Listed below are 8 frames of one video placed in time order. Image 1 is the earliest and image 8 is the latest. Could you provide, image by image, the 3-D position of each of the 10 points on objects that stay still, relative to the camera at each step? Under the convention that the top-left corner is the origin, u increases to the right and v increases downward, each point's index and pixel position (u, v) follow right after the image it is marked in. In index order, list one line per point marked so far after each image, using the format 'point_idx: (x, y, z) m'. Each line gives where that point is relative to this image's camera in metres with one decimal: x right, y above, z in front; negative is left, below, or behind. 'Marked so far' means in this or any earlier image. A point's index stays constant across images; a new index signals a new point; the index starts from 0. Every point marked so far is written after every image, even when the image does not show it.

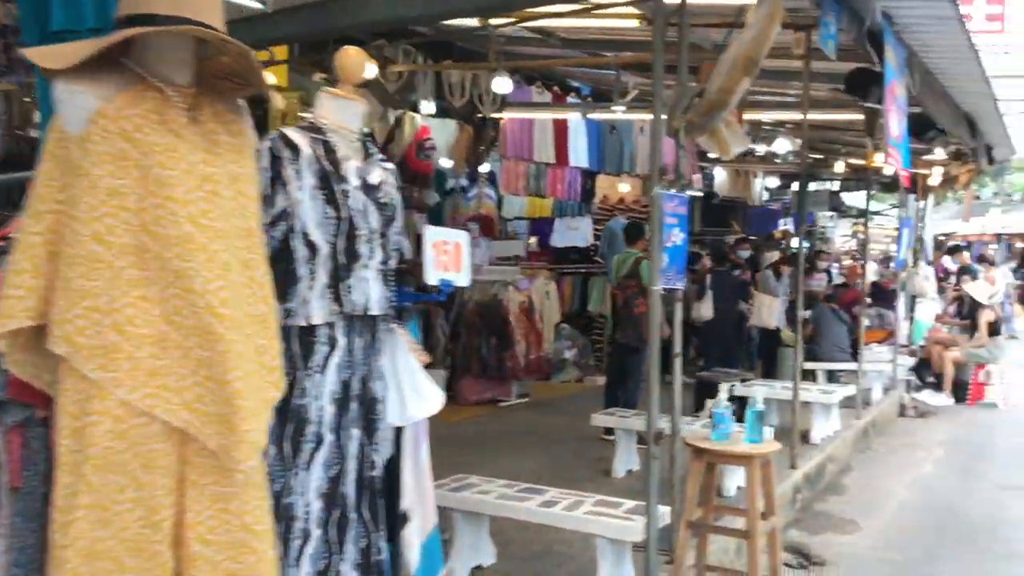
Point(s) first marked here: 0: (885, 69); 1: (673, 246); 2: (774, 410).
0: (+2.1, +1.2, +5.0) m
1: (+0.7, +0.2, +3.7) m
2: (+2.3, -1.1, +7.7) m
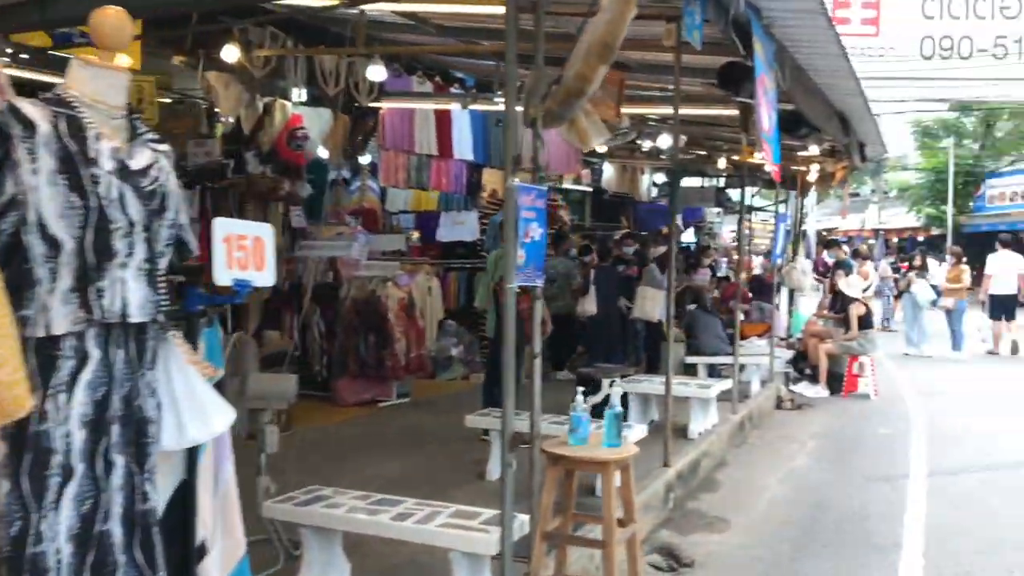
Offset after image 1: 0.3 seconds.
0: (+1.4, +1.3, +5.0) m
1: (+0.1, +0.2, +3.5) m
2: (+1.2, -1.0, +7.6) m
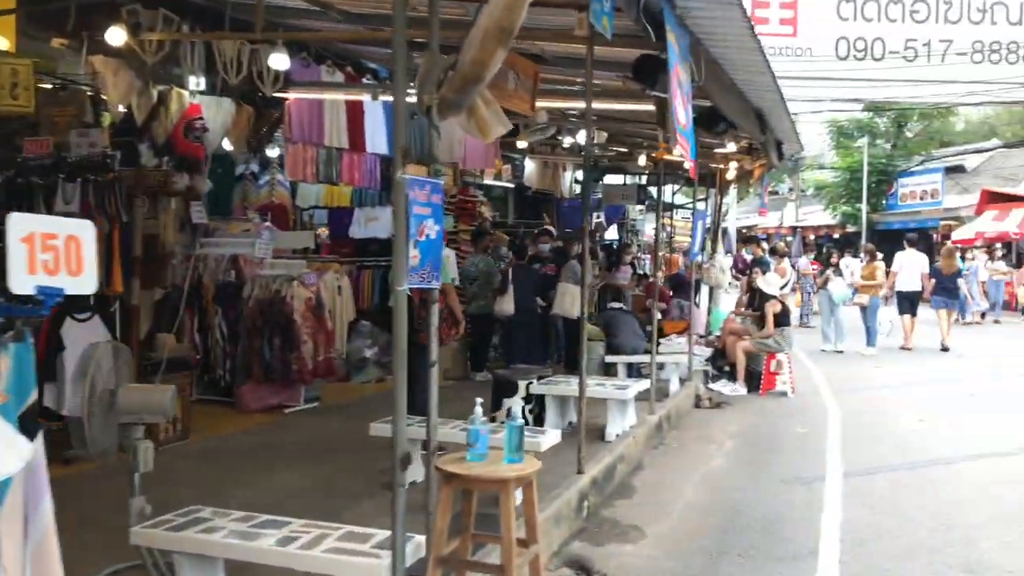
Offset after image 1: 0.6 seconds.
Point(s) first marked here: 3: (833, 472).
0: (+0.8, +1.3, +4.8) m
1: (-0.3, +0.2, +3.2) m
2: (+0.5, -1.0, +7.4) m
3: (+2.2, -1.3, +6.1) m
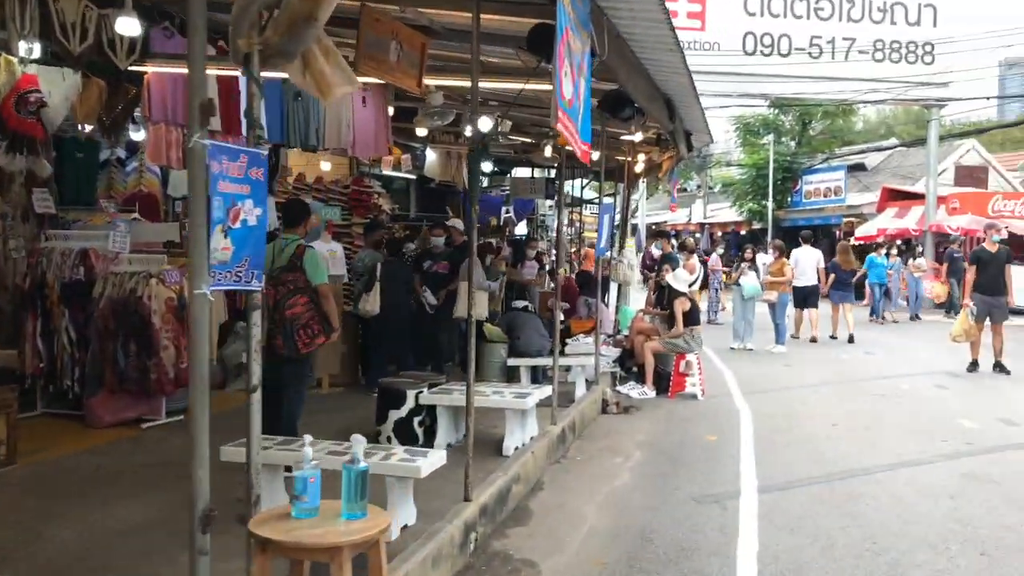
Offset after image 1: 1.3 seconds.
0: (+0.2, +1.3, +4.1) m
1: (-0.7, +0.2, +2.5) m
2: (-0.4, -1.0, +6.7) m
3: (+1.5, -1.3, +5.6) m
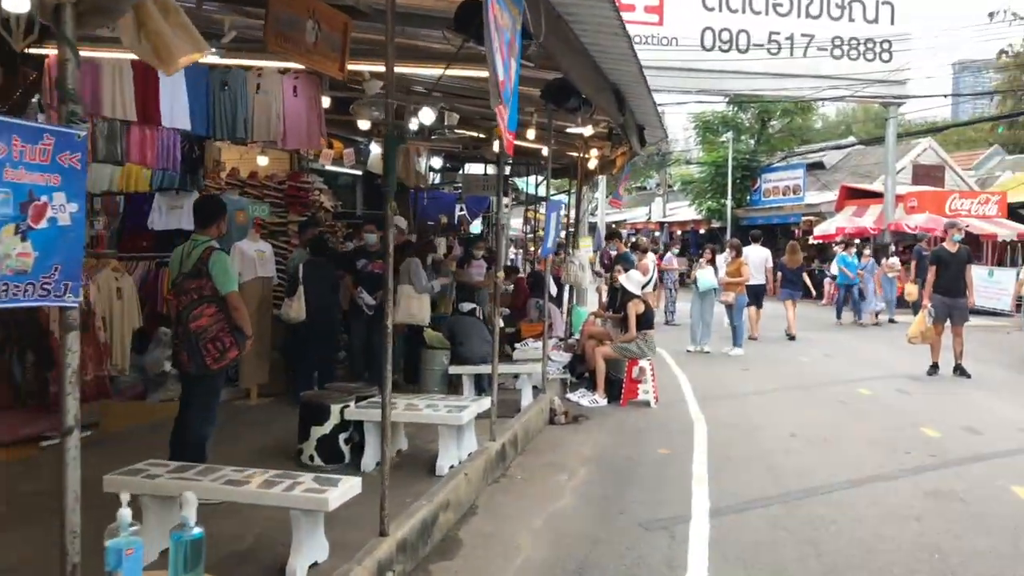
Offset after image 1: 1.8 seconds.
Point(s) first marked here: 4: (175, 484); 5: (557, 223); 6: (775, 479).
0: (-0.1, +1.2, +3.6) m
1: (-1.0, +0.1, +1.9) m
2: (-0.8, -1.0, +6.2) m
3: (+1.1, -1.3, +5.2) m
4: (-1.5, -0.9, +4.0) m
5: (+0.5, +0.7, +9.7) m
6: (+1.7, -1.3, +5.8) m
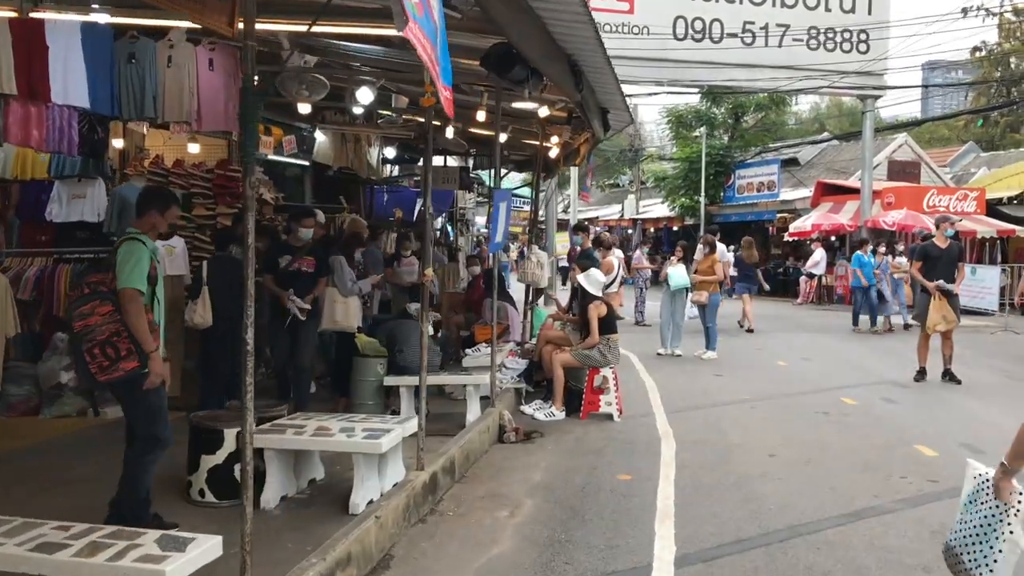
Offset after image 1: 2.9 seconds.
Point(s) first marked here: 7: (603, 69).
0: (-0.4, +1.2, +2.7) m
1: (-1.3, +0.1, +1.0) m
2: (-1.2, -1.0, +5.3) m
3: (+0.7, -1.3, +4.3) m
4: (-1.9, -0.9, +3.0) m
5: (0.0, +0.7, +8.8) m
6: (+1.3, -1.3, +4.9) m
7: (+0.7, +1.7, +6.8) m
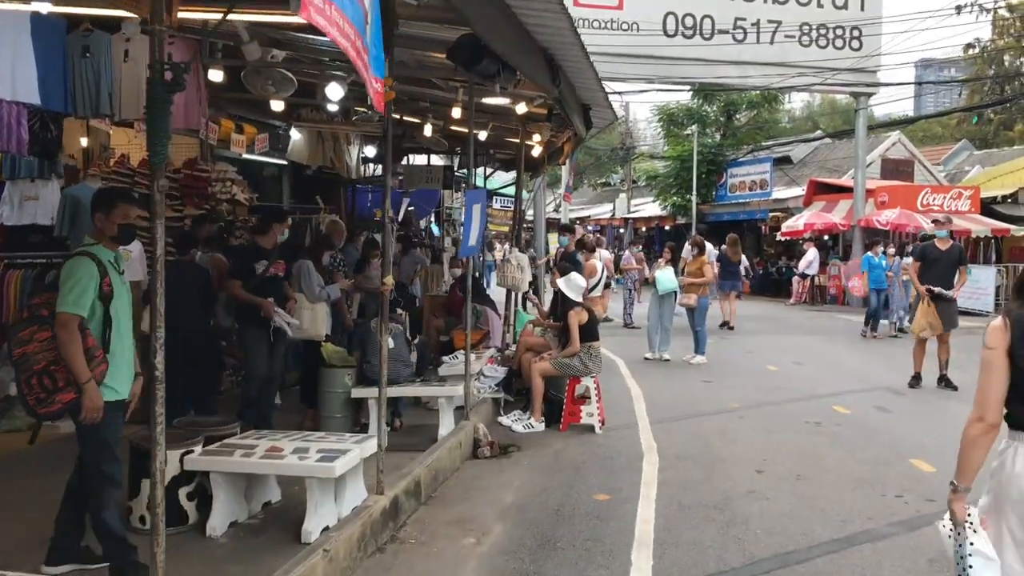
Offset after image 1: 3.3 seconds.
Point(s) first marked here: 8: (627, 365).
0: (-0.6, +1.2, +2.3) m
1: (-1.4, +0.1, +0.6) m
2: (-1.4, -1.1, +4.9) m
3: (+0.6, -1.3, +3.9) m
4: (-2.0, -1.0, +2.7) m
5: (-0.2, +0.7, +8.5) m
6: (+1.2, -1.3, +4.6) m
7: (+0.5, +1.7, +6.5) m
8: (+1.5, -1.0, +11.3) m
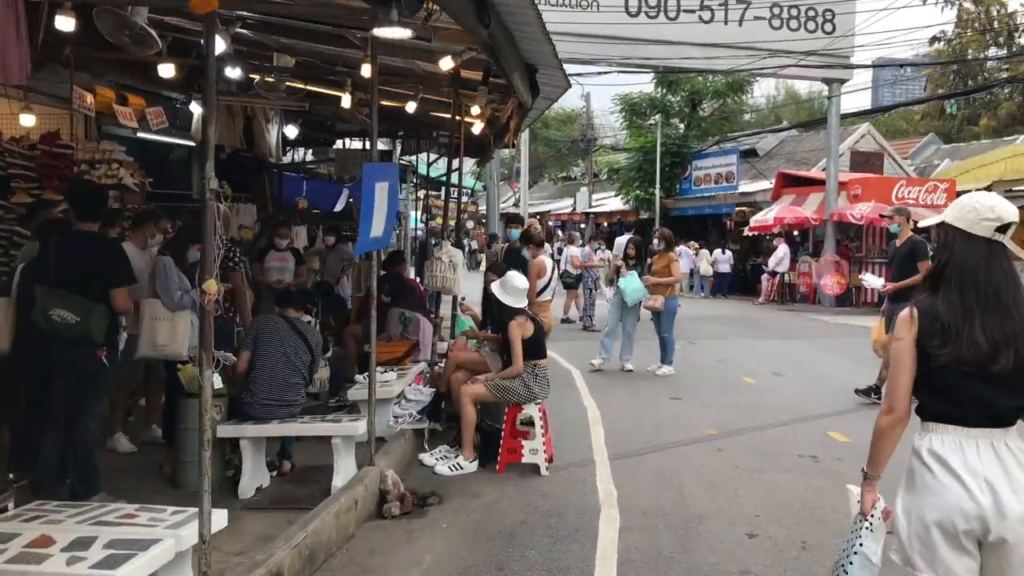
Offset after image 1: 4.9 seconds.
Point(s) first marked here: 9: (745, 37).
0: (-0.9, +1.1, +0.8) m
1: (-1.7, 0.0, -1.0) m
2: (-1.8, -1.1, +3.3) m
3: (+0.2, -1.4, +2.4) m
4: (-2.3, -1.0, +1.1) m
5: (-0.7, +0.7, +6.9) m
6: (+0.8, -1.3, +3.1) m
7: (+0.1, +1.6, +5.0) m
8: (+0.8, -1.0, +9.8) m
9: (+5.0, +5.3, +18.8) m
